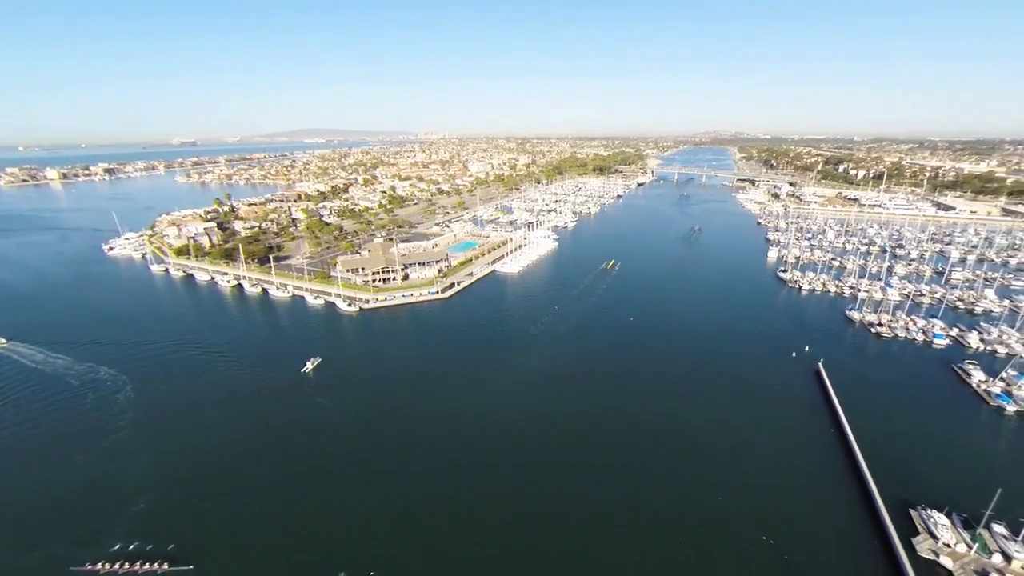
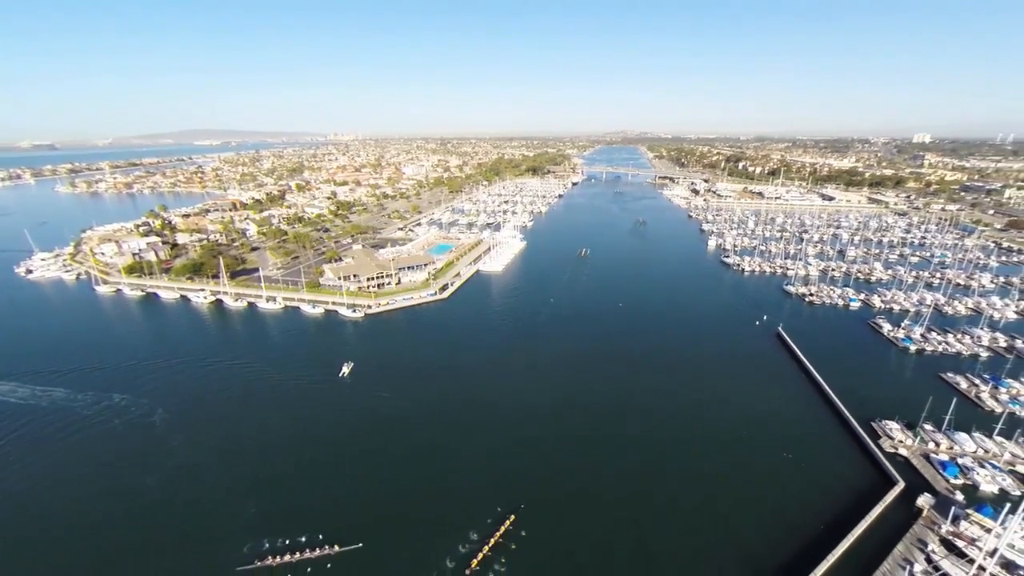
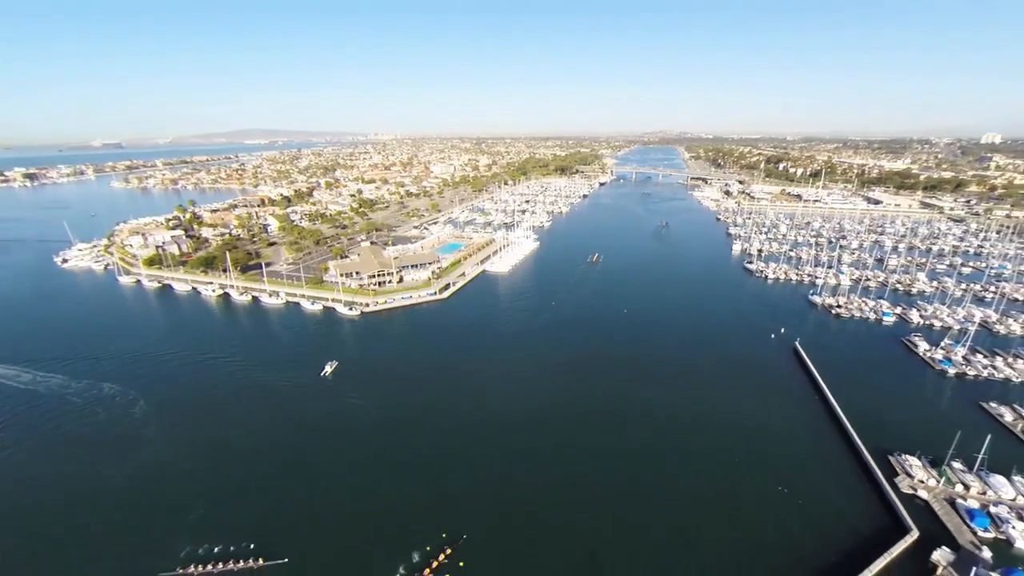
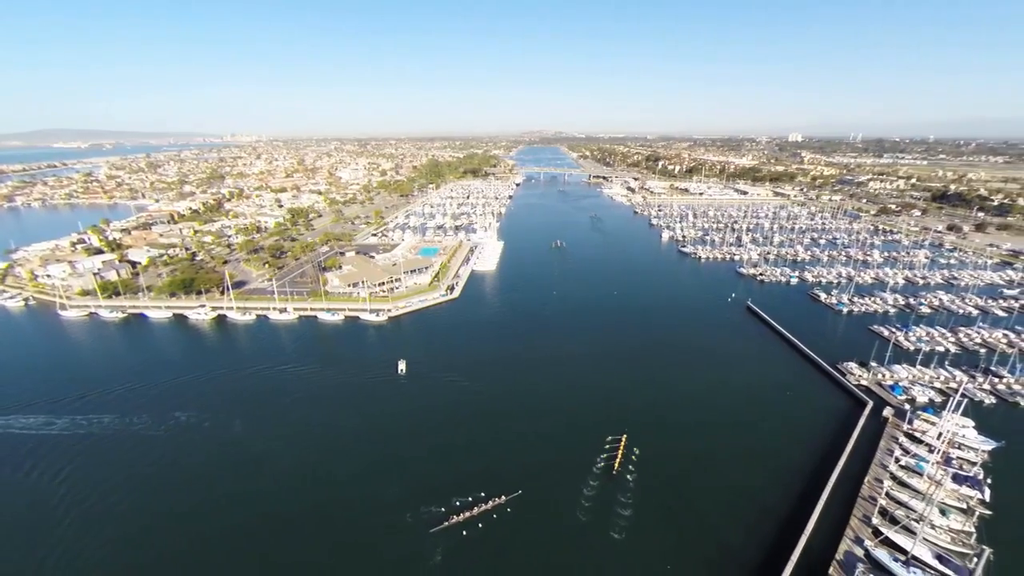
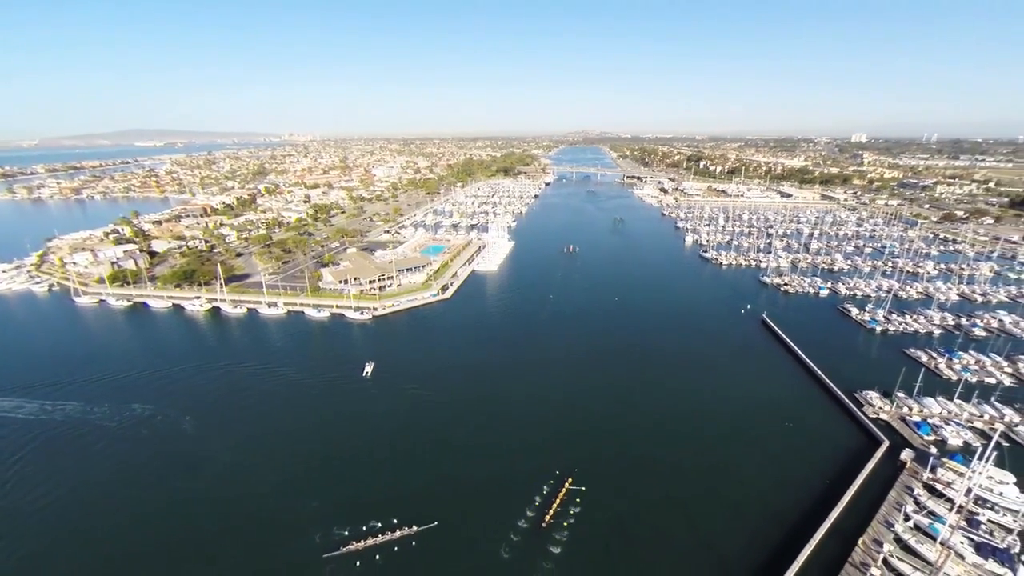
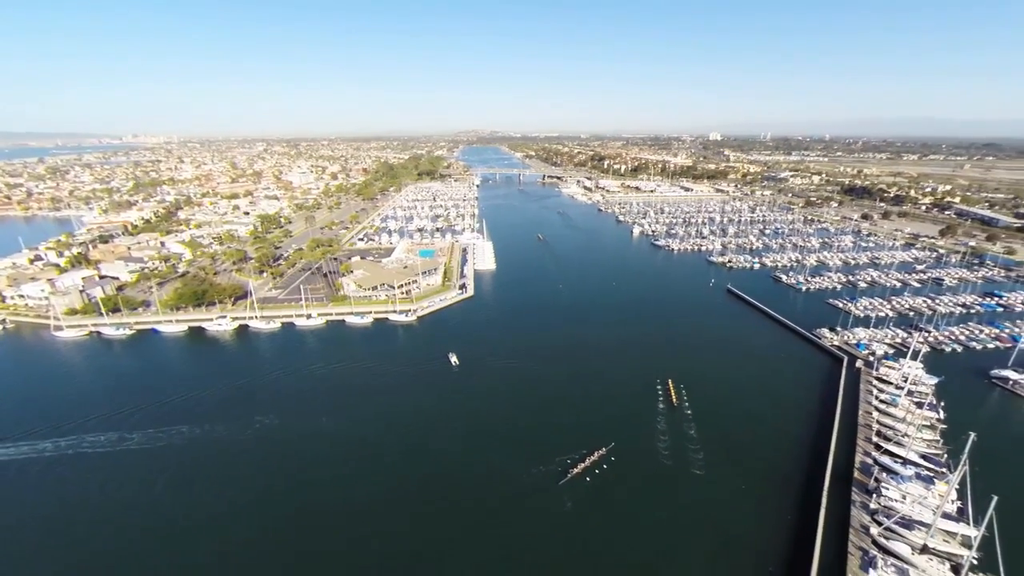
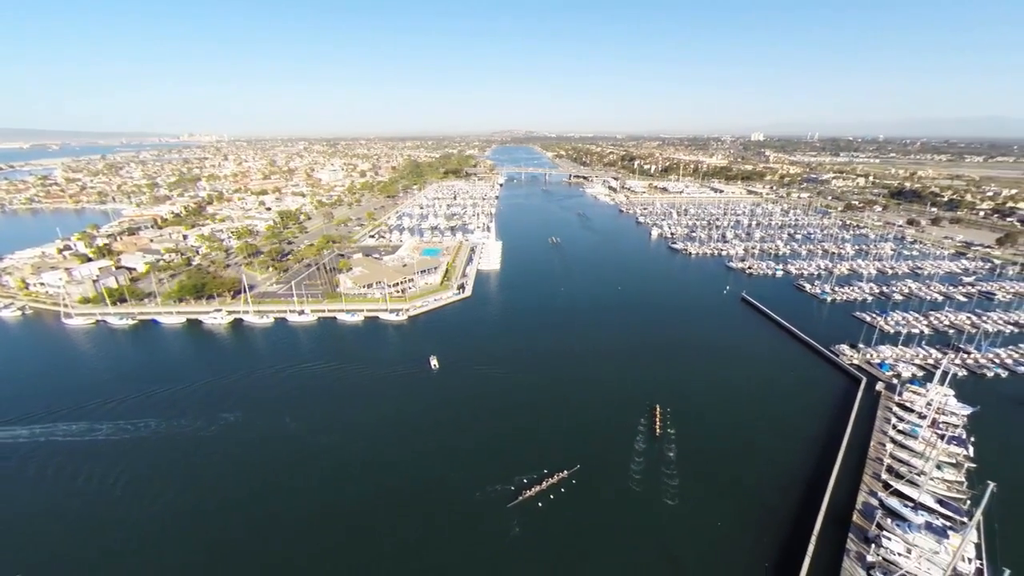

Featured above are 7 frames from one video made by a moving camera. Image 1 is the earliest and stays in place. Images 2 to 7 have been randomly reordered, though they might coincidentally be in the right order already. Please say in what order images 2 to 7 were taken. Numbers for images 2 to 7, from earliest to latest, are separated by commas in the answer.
3, 2, 5, 4, 7, 6
